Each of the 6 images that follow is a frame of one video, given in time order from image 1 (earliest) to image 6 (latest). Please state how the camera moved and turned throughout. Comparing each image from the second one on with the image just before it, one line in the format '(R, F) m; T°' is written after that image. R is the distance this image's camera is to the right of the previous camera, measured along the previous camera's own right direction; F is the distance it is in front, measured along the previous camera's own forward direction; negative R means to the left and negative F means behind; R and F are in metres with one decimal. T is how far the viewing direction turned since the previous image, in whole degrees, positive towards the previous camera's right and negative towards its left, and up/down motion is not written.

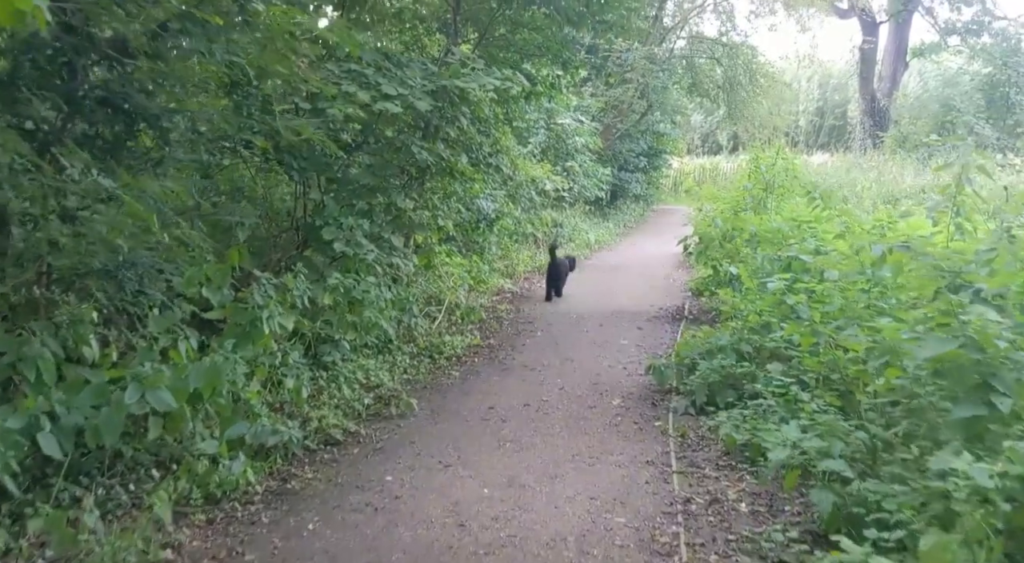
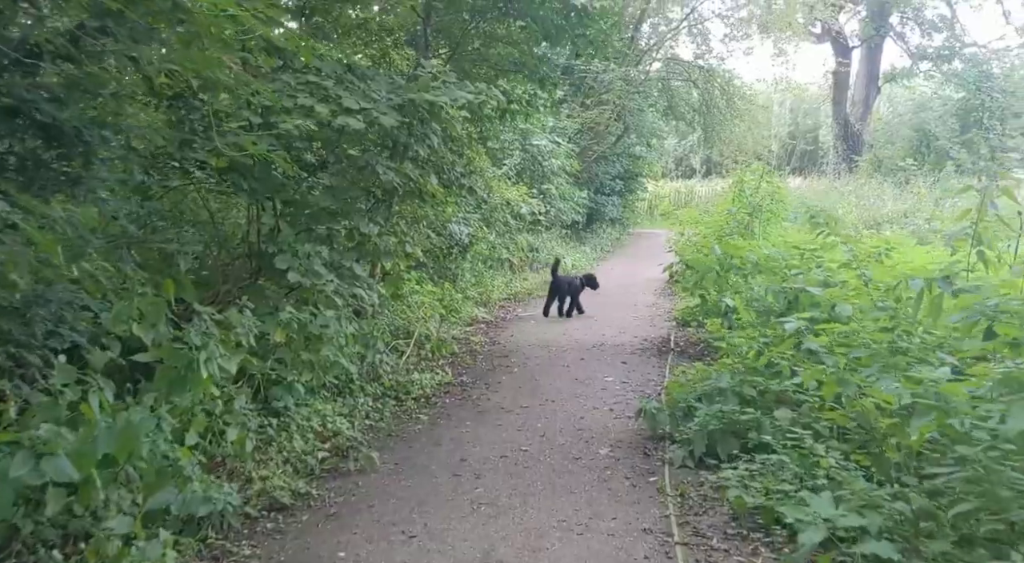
(0.0, +0.7) m; +2°
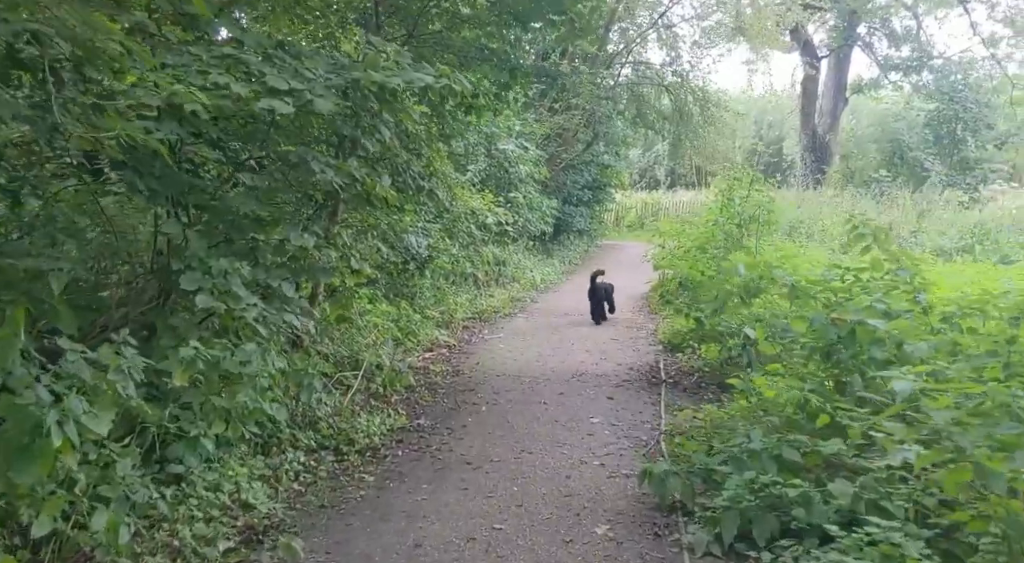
(0.0, +1.3) m; +2°
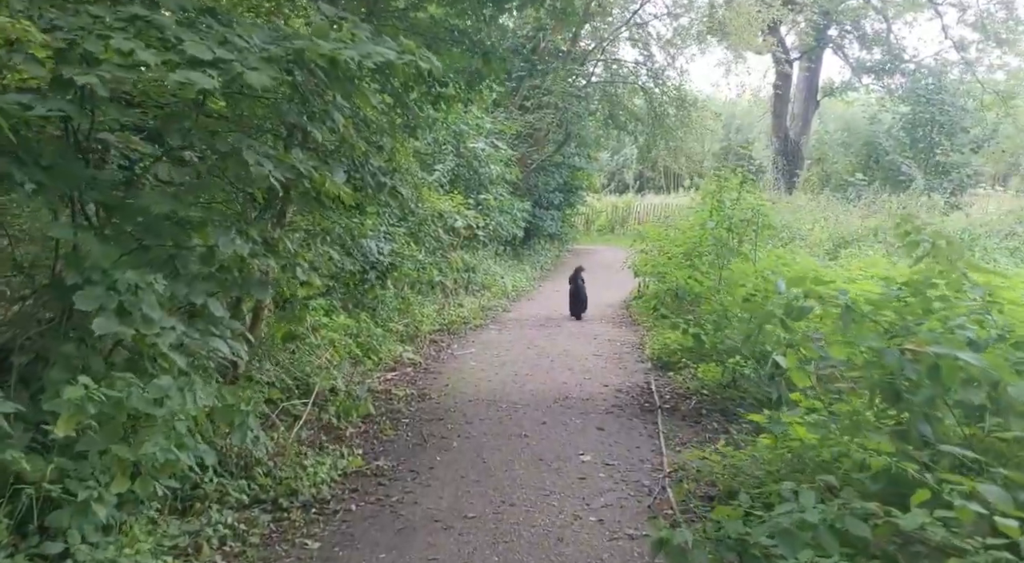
(-0.1, +1.0) m; +2°
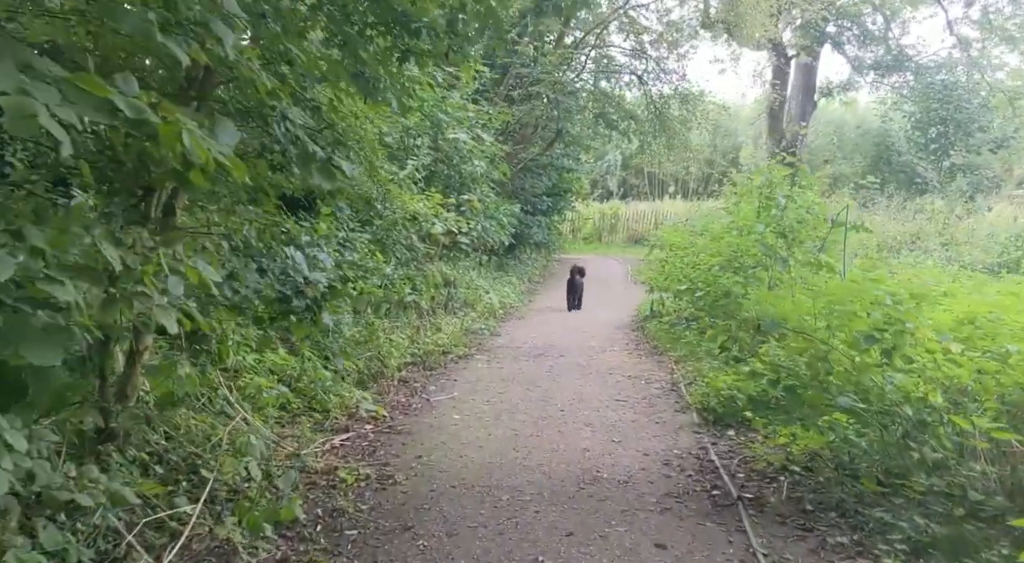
(-0.1, +2.4) m; +1°
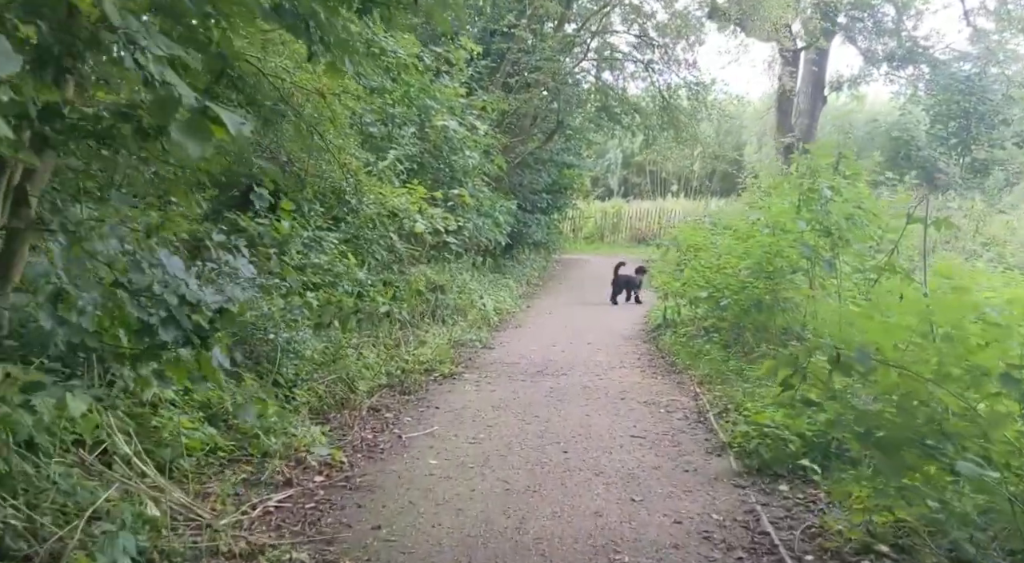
(0.0, +1.4) m; 0°
